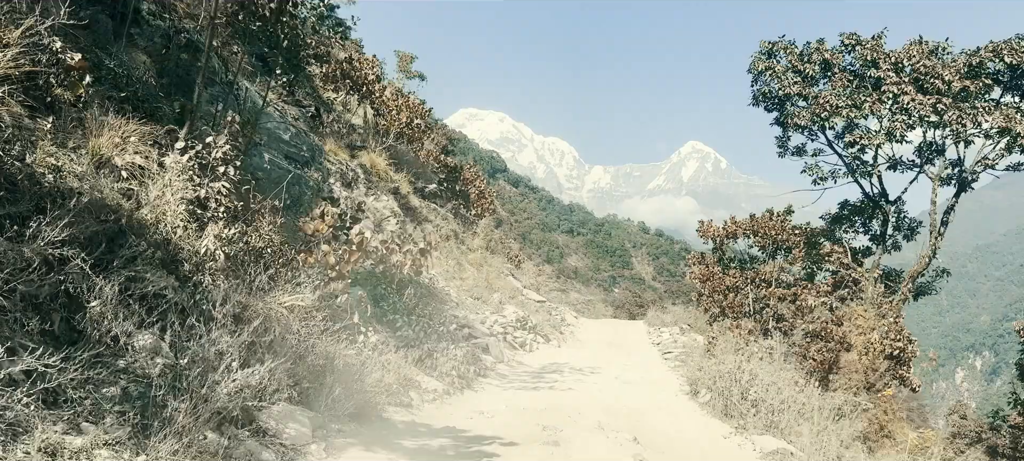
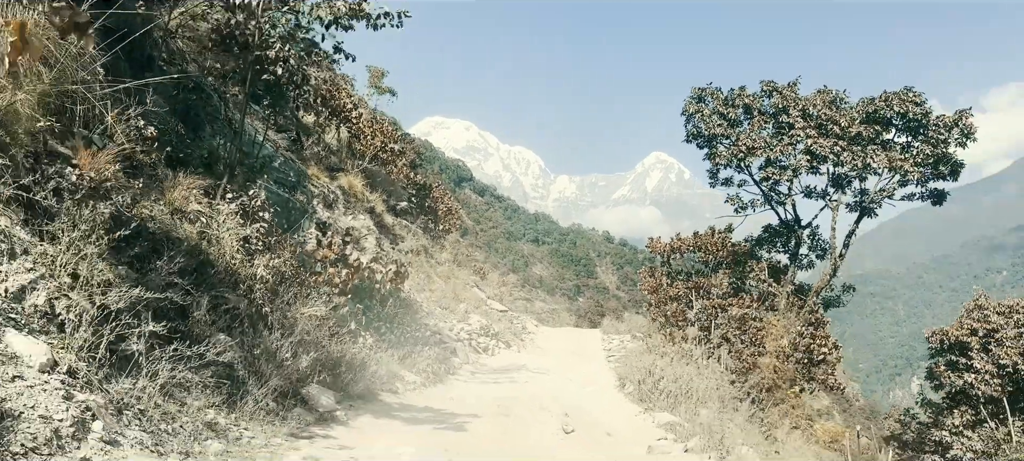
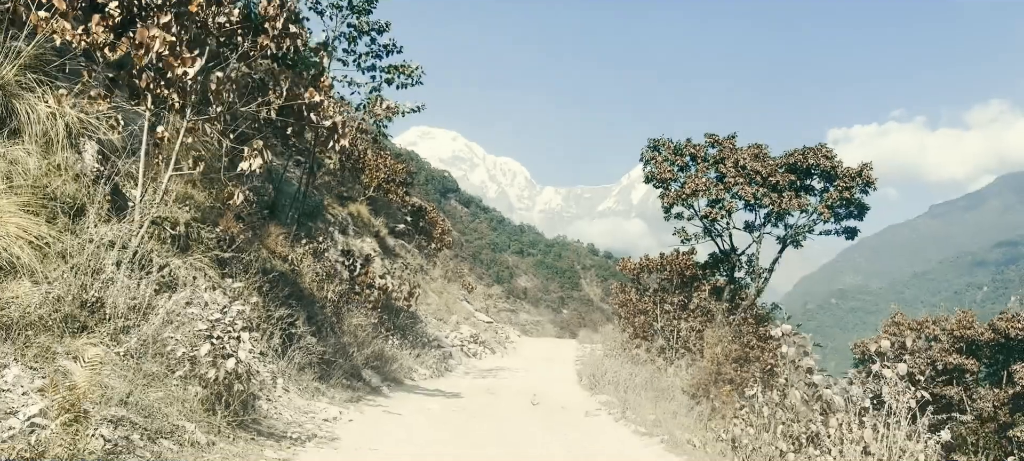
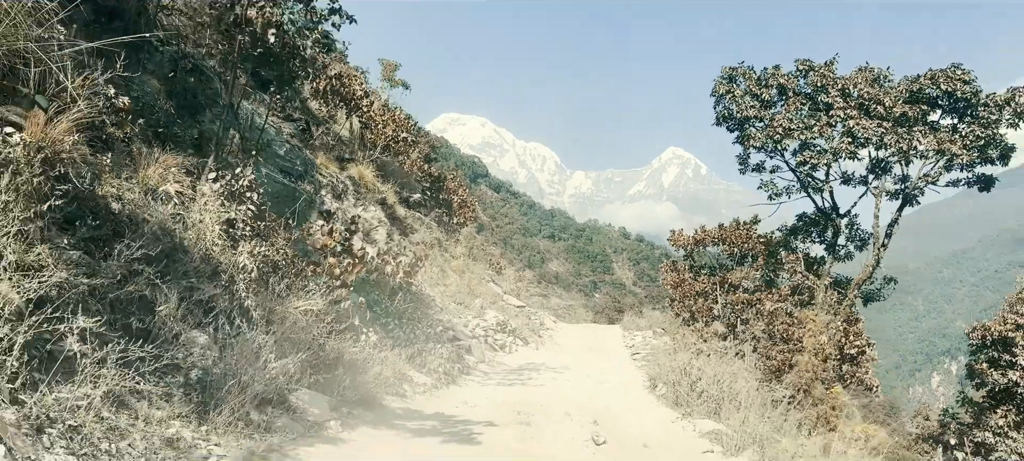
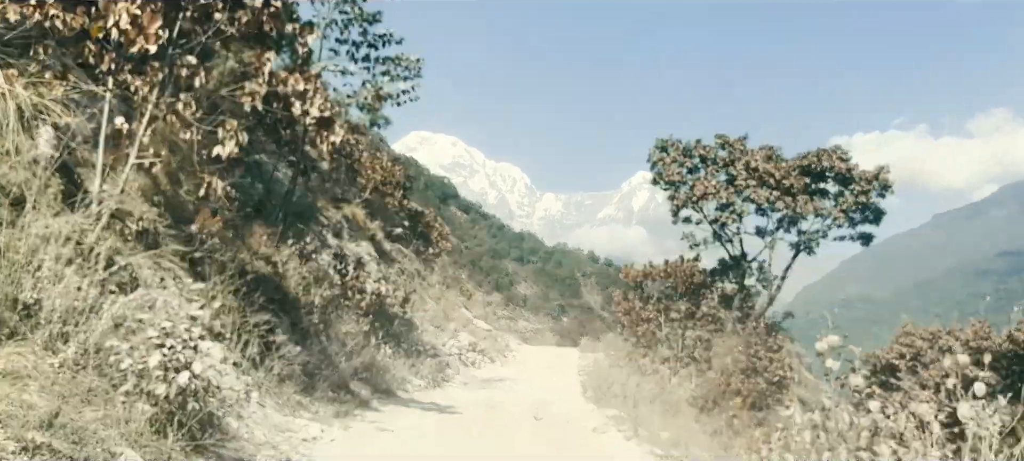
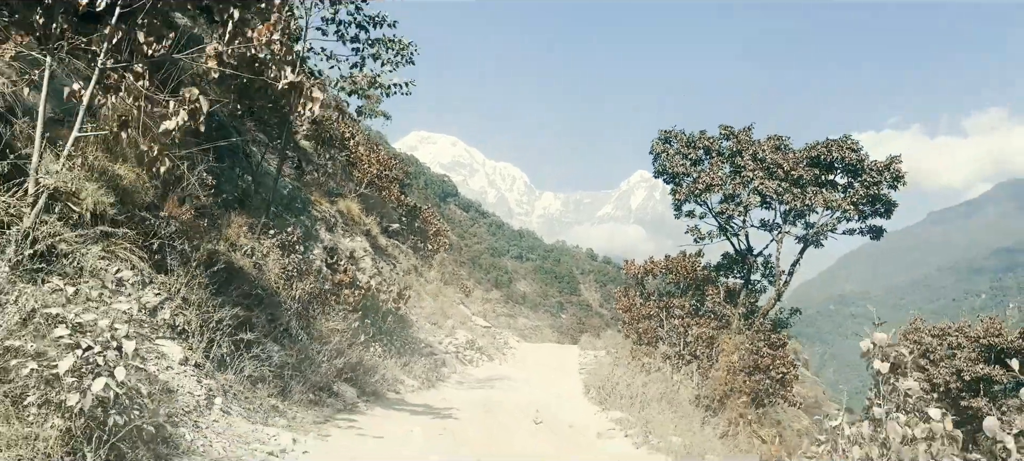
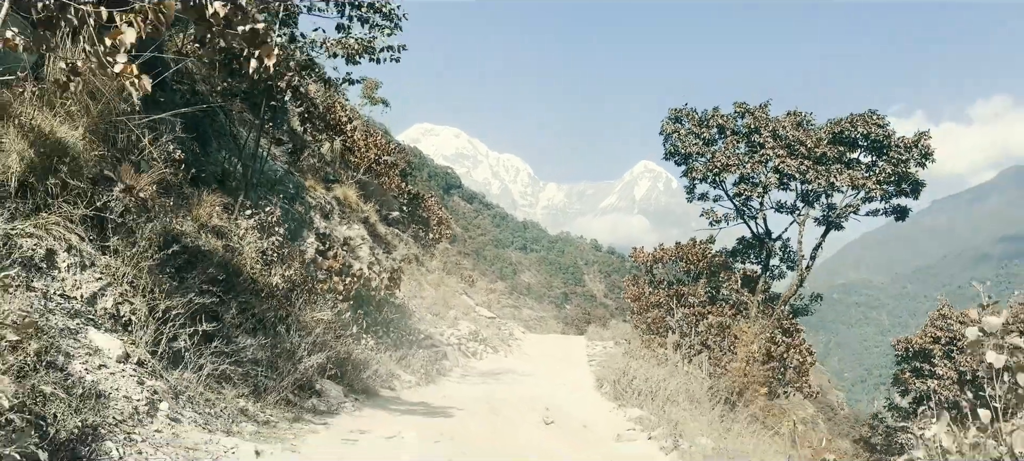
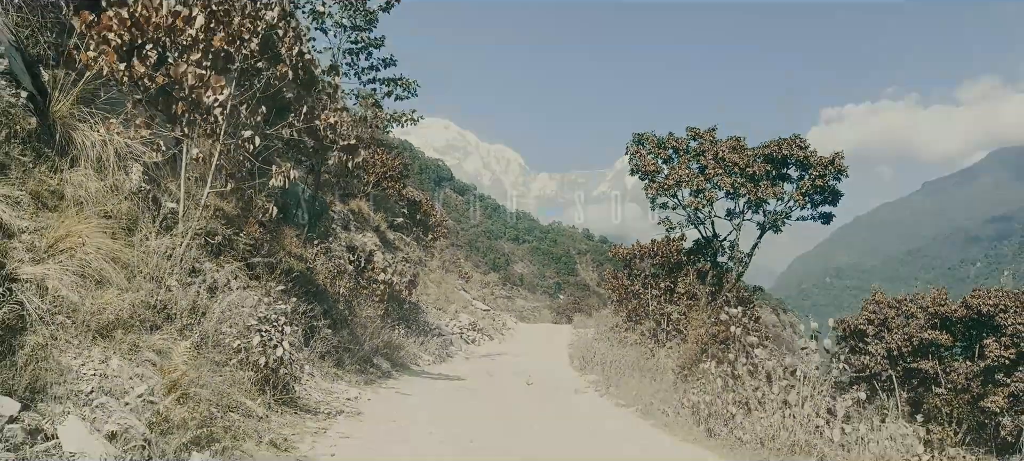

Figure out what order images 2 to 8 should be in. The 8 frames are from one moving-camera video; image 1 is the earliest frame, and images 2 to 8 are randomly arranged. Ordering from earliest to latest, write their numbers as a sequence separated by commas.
4, 2, 7, 6, 5, 3, 8
